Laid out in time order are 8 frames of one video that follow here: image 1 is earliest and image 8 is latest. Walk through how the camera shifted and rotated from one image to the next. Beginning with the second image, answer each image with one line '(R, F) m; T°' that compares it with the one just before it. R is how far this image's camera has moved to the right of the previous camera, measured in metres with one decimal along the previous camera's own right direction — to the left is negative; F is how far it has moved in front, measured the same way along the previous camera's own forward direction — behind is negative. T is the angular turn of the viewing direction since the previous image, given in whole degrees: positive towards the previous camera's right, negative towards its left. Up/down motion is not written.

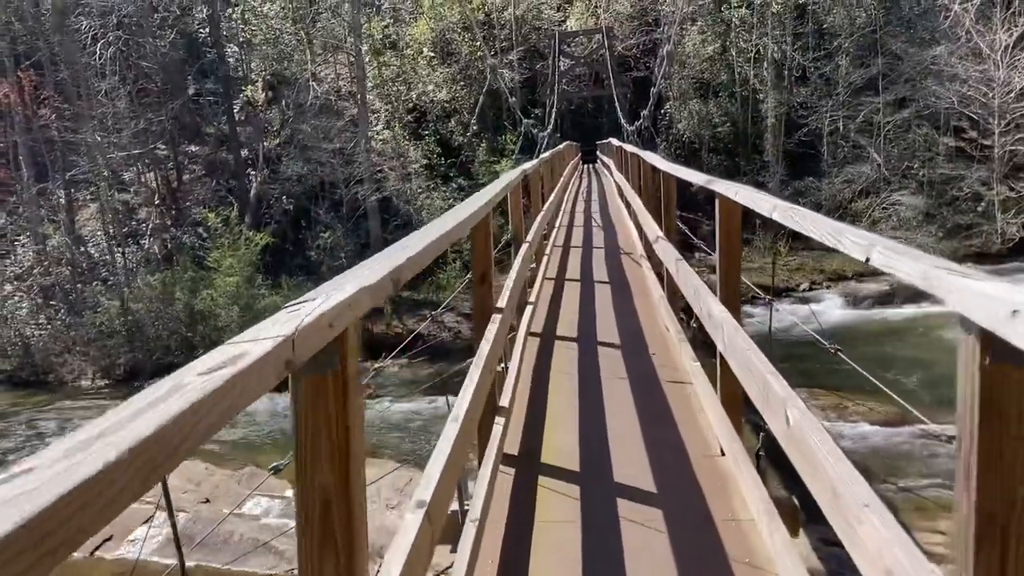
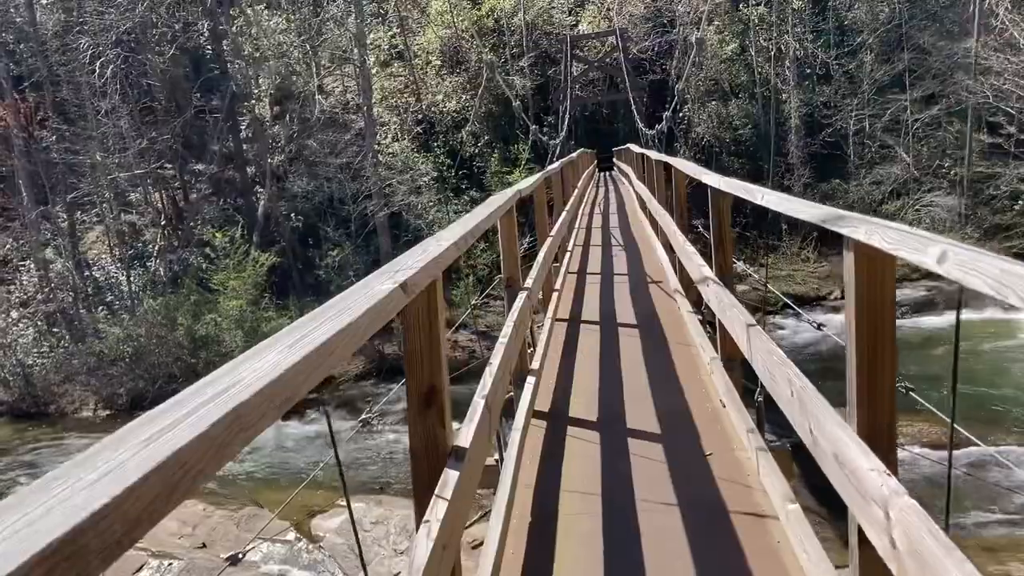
(+0.1, +0.8) m; -1°
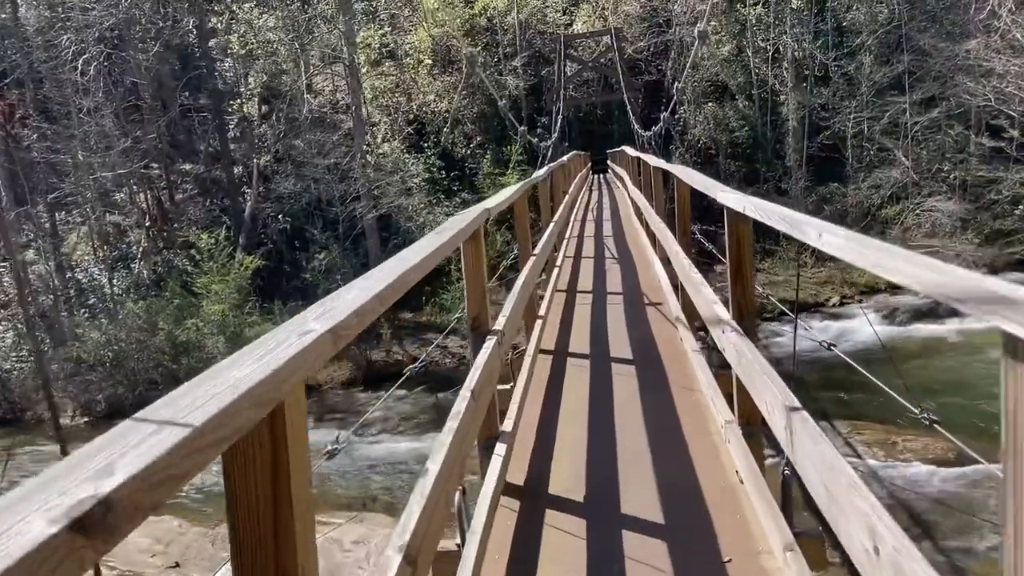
(+0.1, +0.4) m; 0°
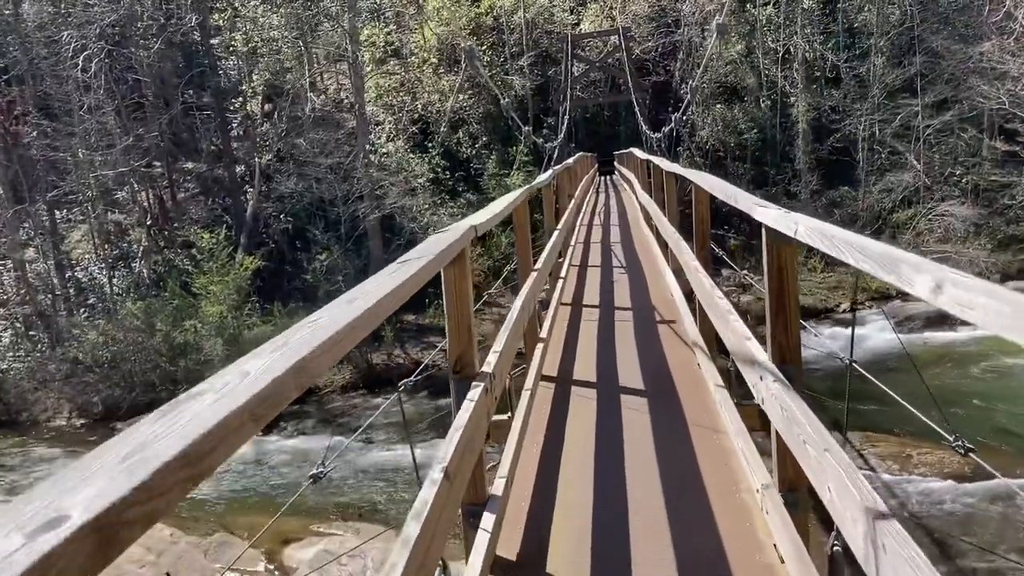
(0.0, +0.3) m; 0°
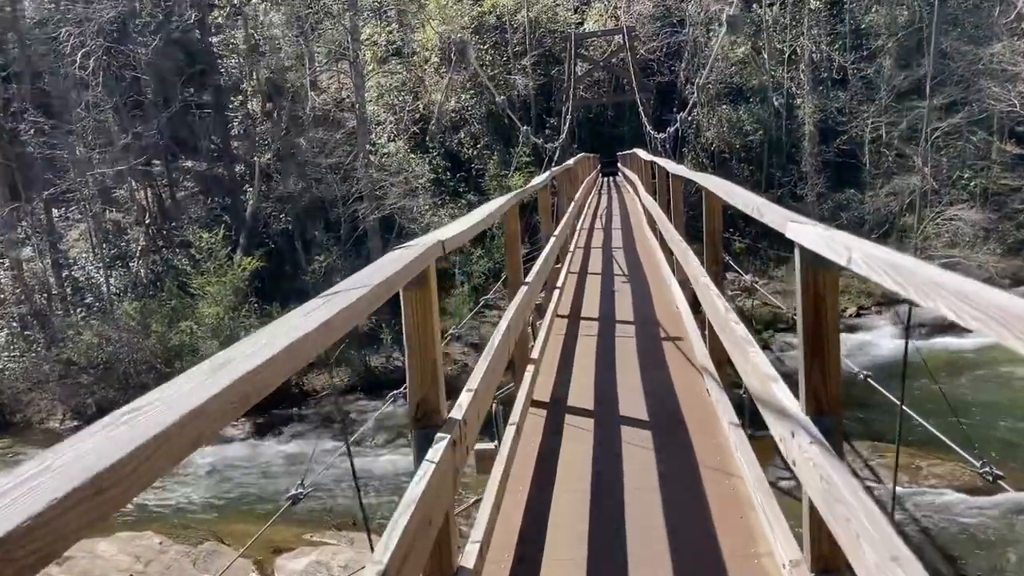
(0.0, +0.3) m; 0°
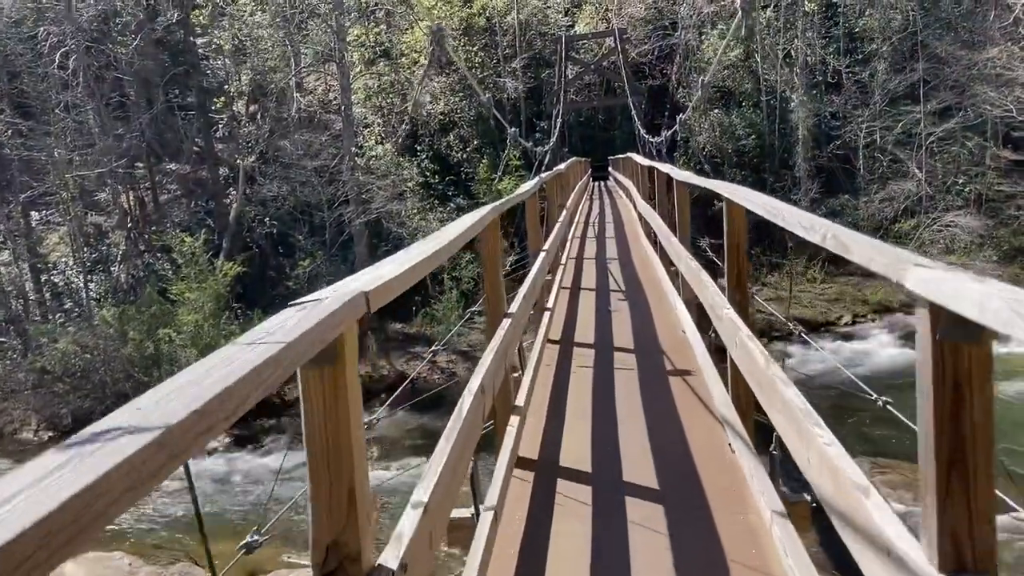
(0.0, +0.4) m; +1°
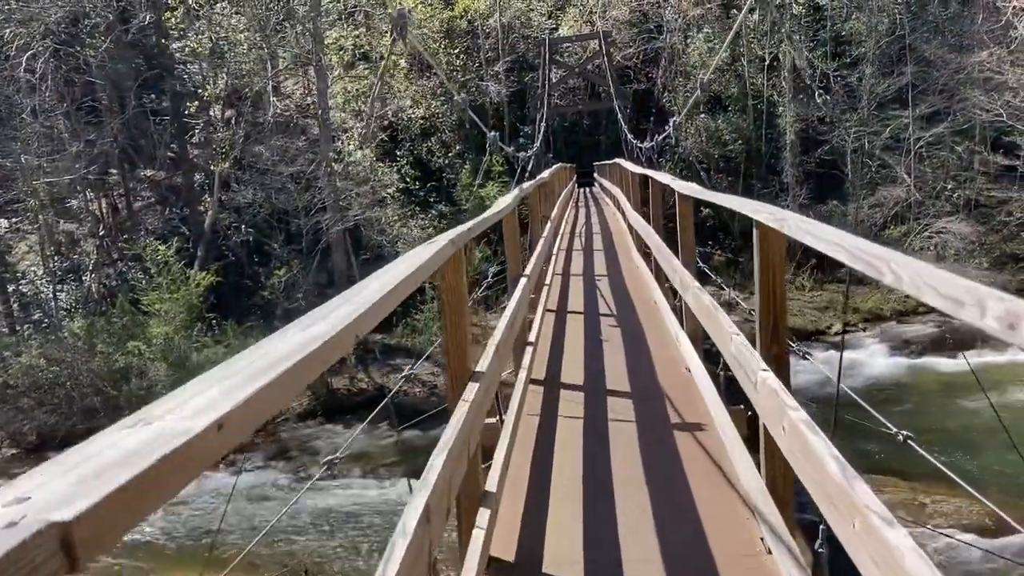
(0.0, +0.5) m; +1°
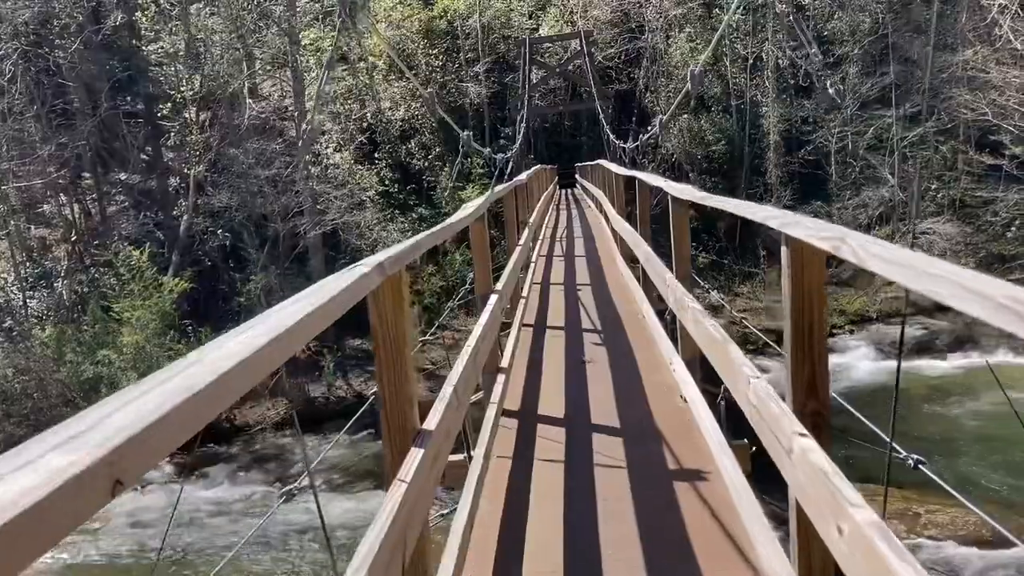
(0.0, +0.3) m; +1°
